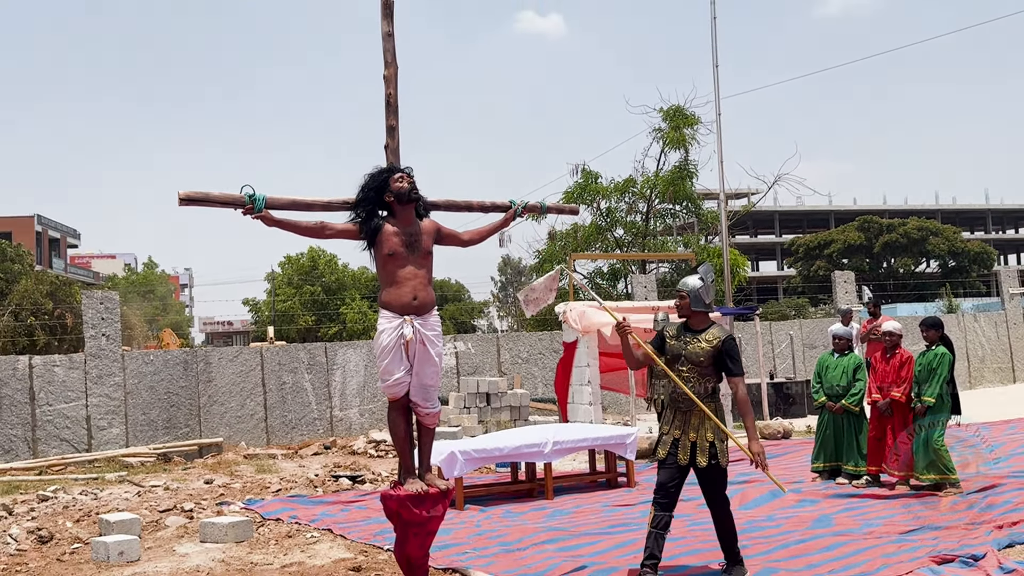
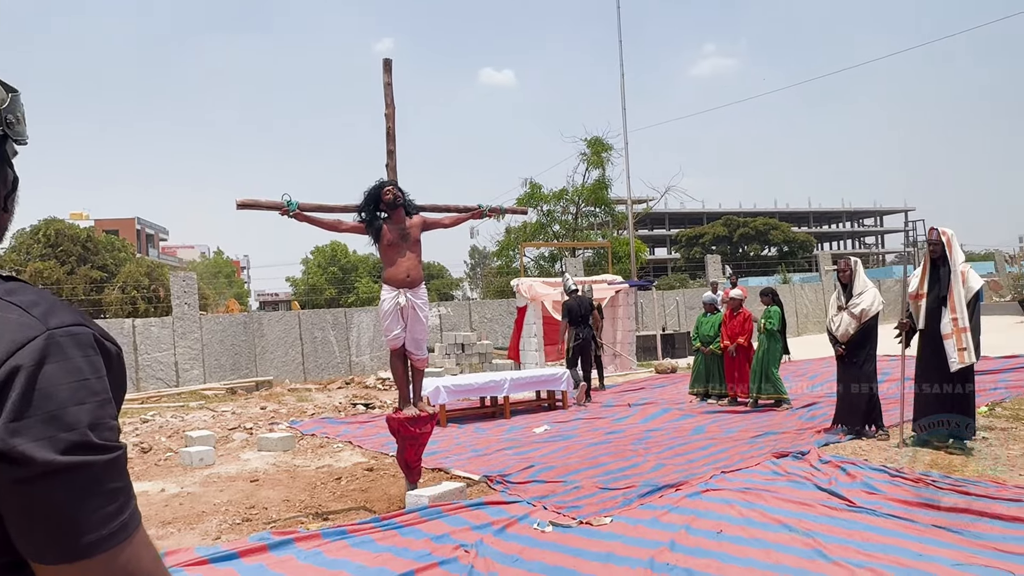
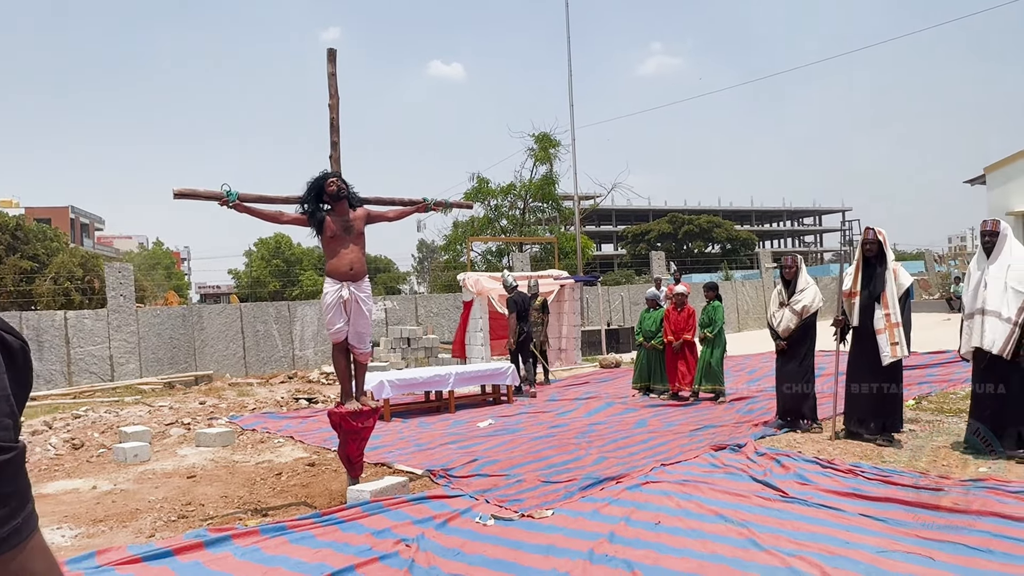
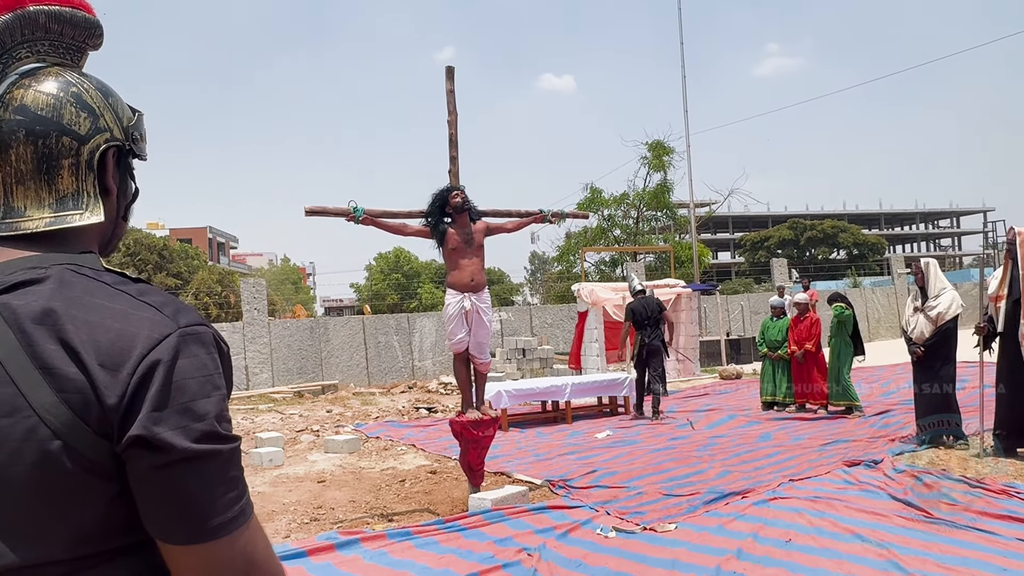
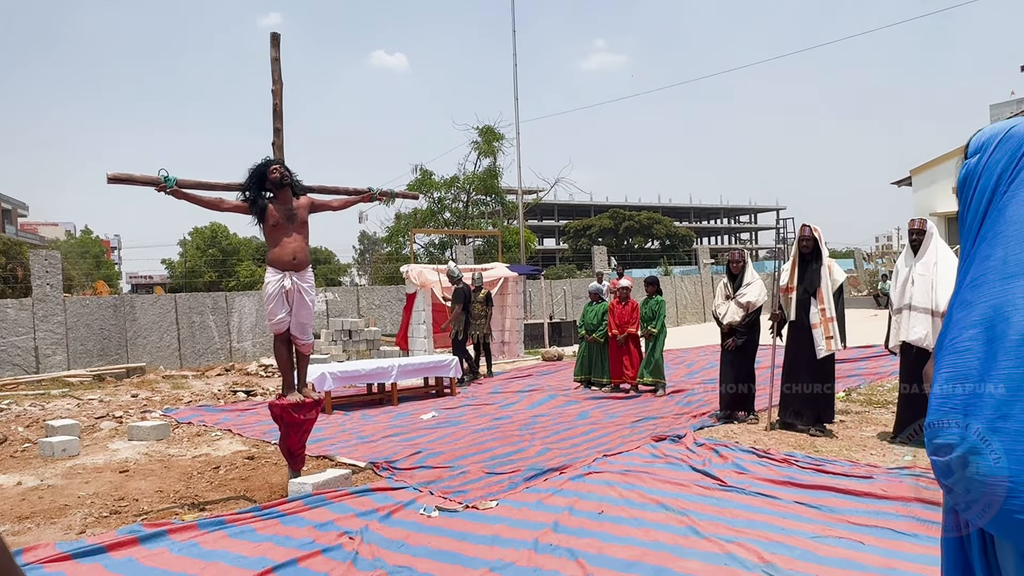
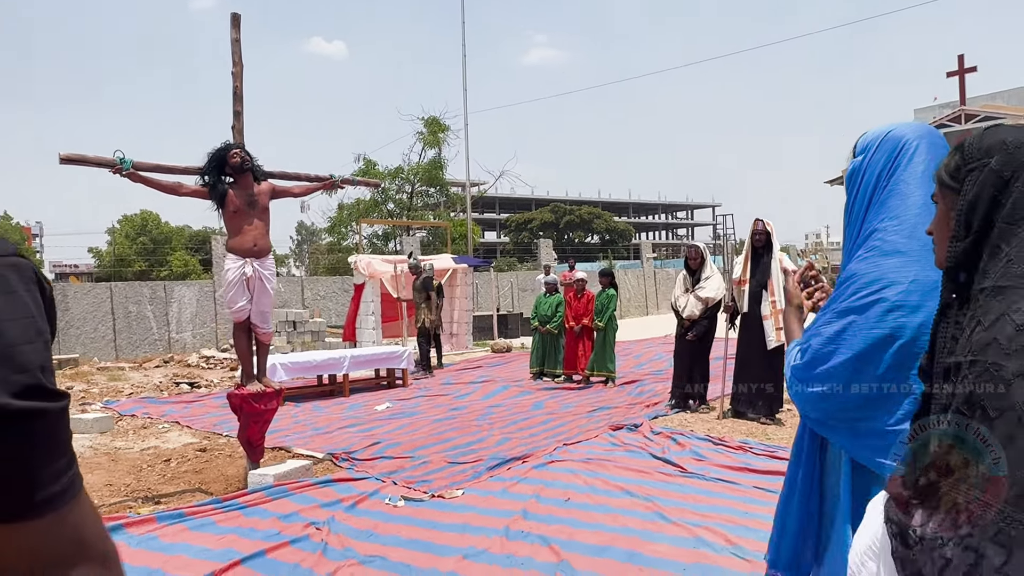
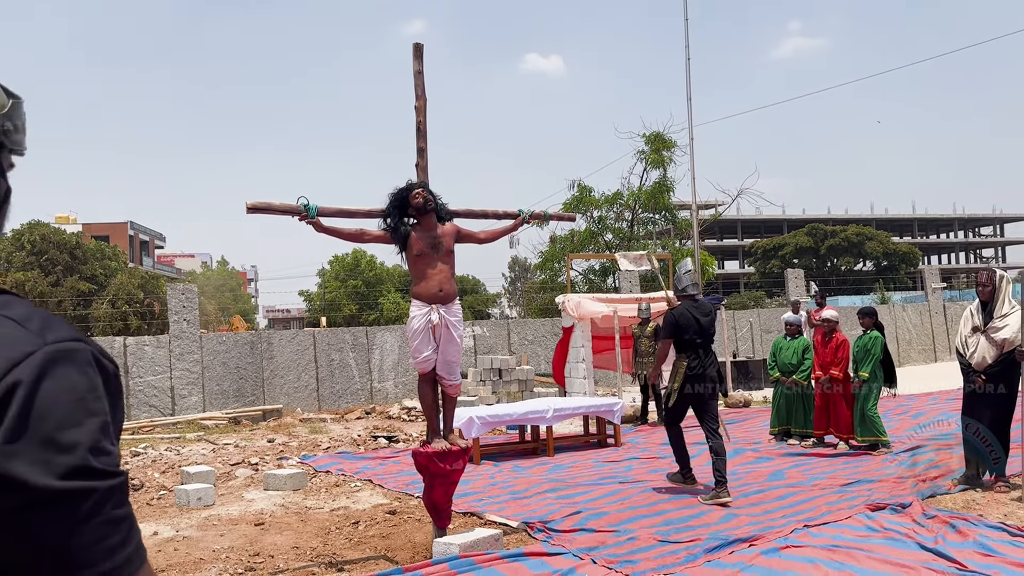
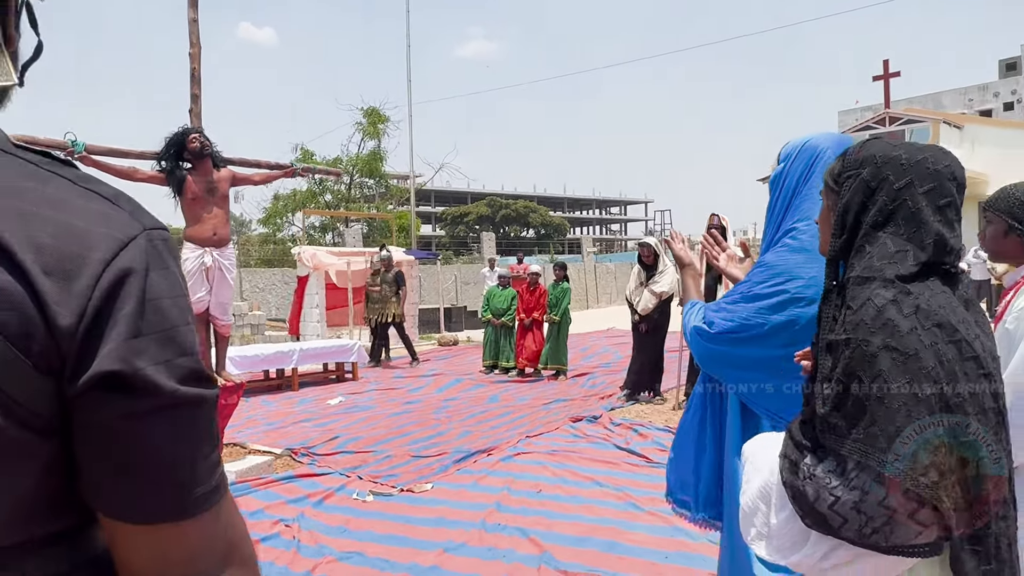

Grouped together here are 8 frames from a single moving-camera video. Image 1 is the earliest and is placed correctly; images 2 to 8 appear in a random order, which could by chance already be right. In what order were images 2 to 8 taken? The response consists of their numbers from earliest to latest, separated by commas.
7, 4, 2, 3, 5, 6, 8
